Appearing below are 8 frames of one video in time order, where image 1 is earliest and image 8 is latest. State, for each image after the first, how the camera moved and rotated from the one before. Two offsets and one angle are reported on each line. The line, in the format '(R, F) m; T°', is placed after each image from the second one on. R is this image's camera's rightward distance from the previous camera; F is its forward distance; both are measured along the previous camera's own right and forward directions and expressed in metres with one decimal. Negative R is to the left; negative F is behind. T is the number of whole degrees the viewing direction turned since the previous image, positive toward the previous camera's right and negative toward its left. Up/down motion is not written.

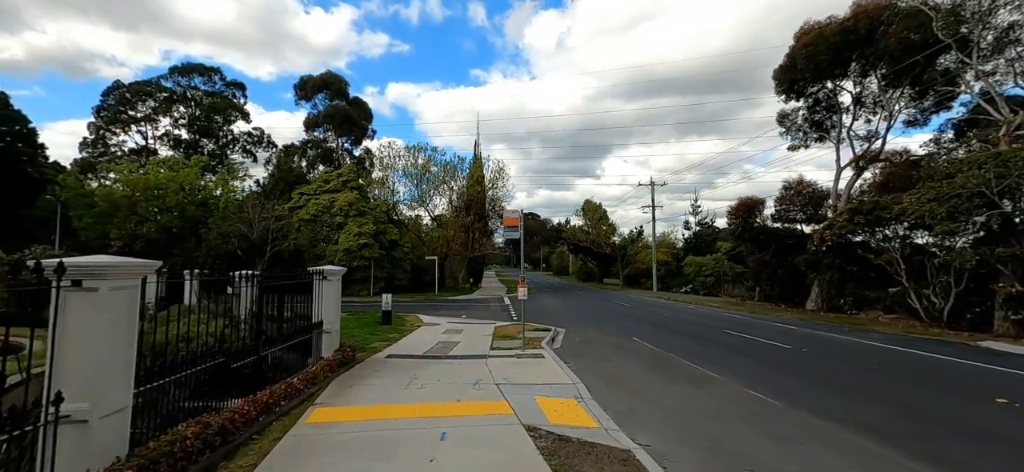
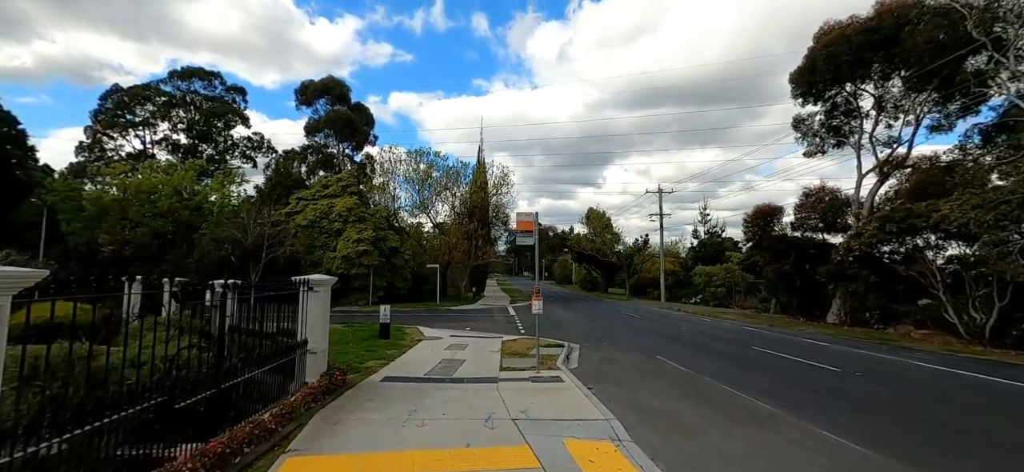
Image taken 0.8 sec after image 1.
(-0.3, +1.2) m; 0°
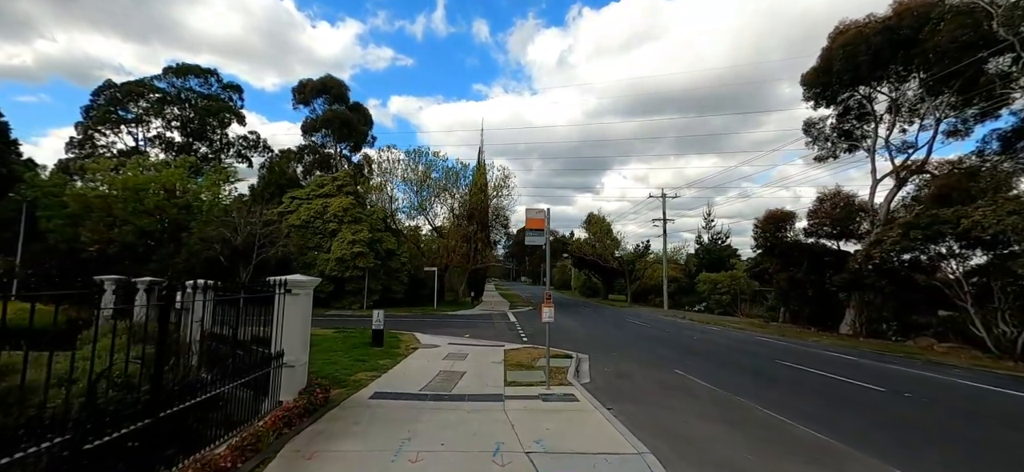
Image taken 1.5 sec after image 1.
(-0.2, +1.0) m; 0°
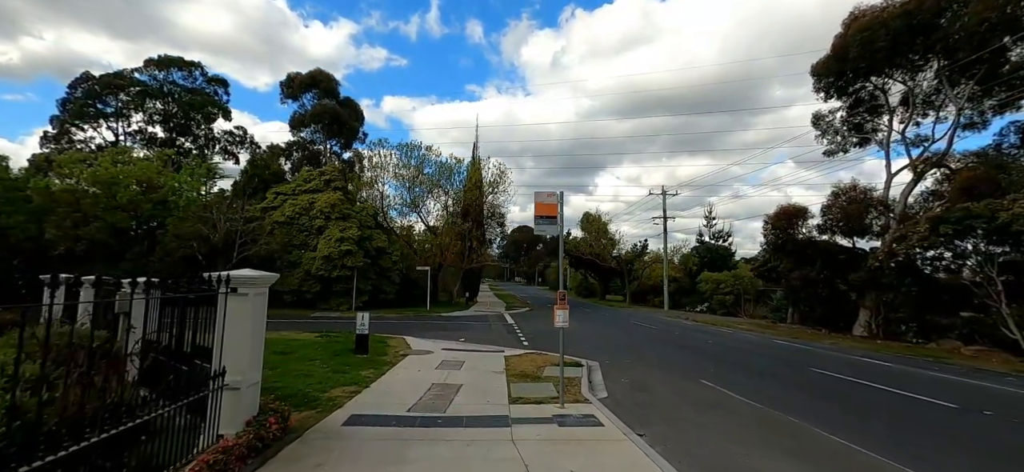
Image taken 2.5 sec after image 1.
(-0.2, +1.4) m; +1°
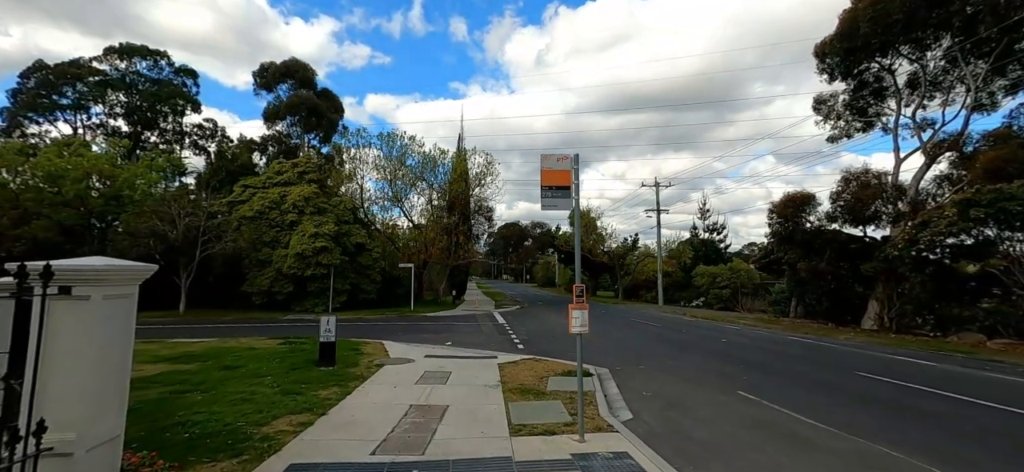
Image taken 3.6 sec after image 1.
(-0.2, +1.8) m; +2°
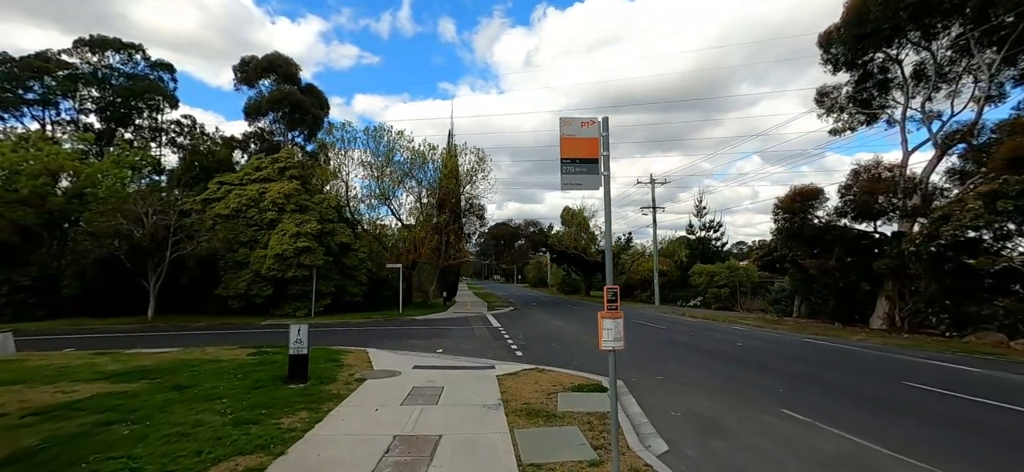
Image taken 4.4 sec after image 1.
(-0.2, +1.3) m; +1°
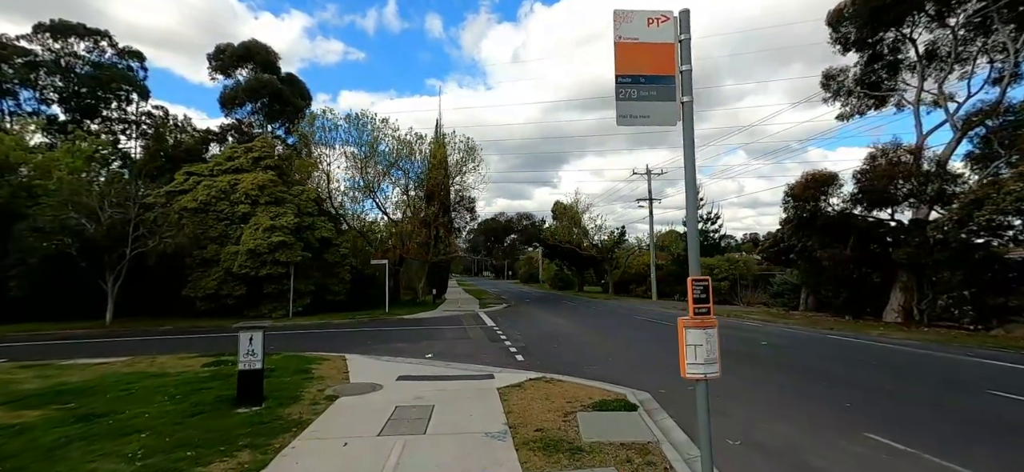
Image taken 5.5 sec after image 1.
(-0.2, +1.5) m; +1°
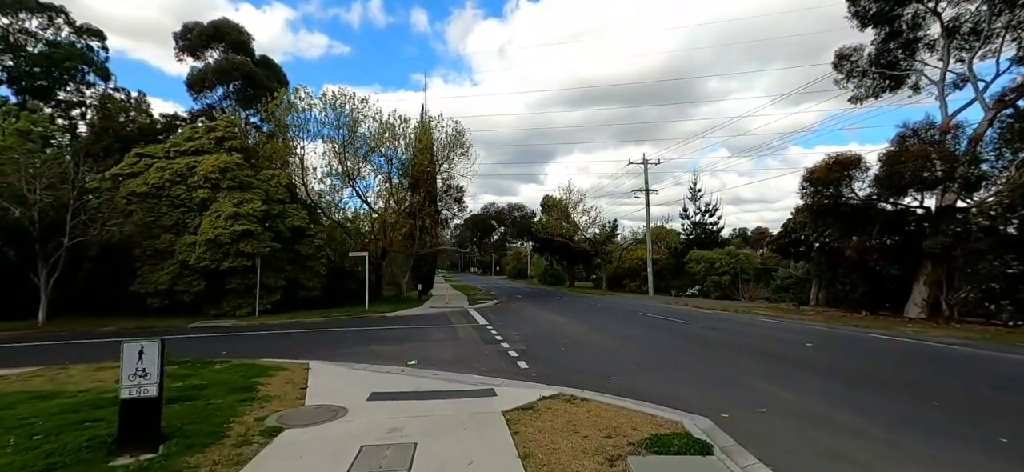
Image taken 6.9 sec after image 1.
(-0.3, +2.0) m; +2°
